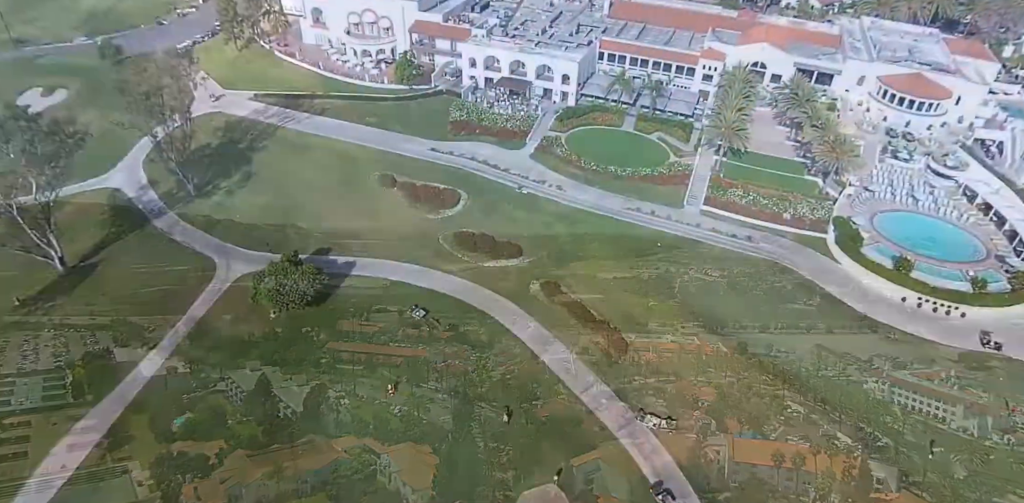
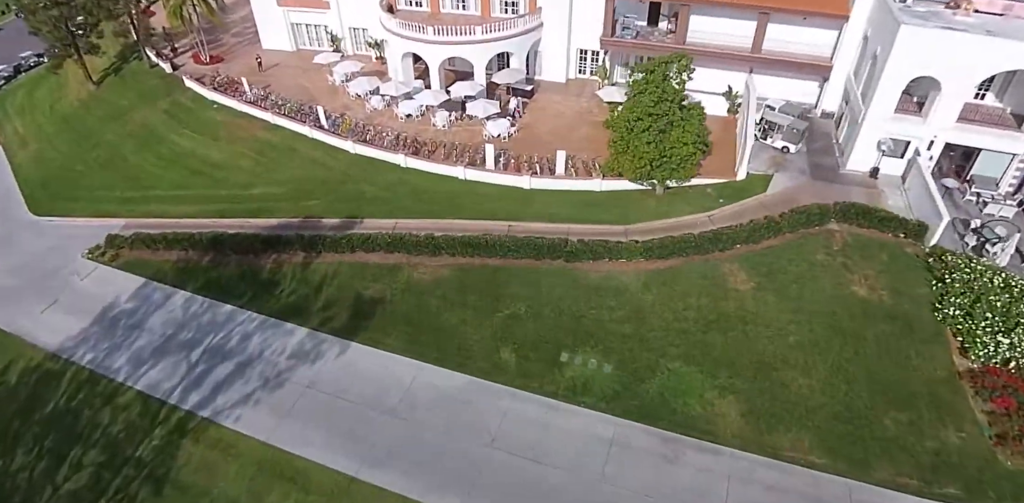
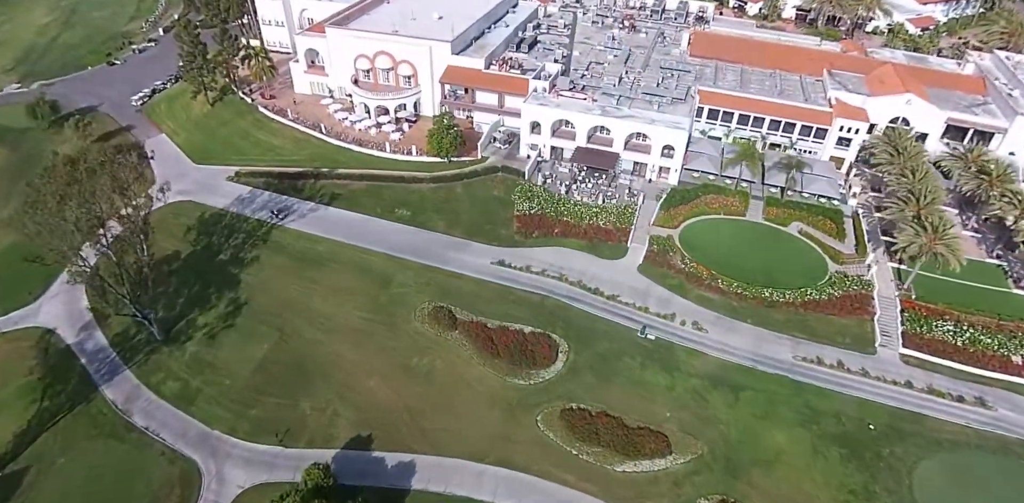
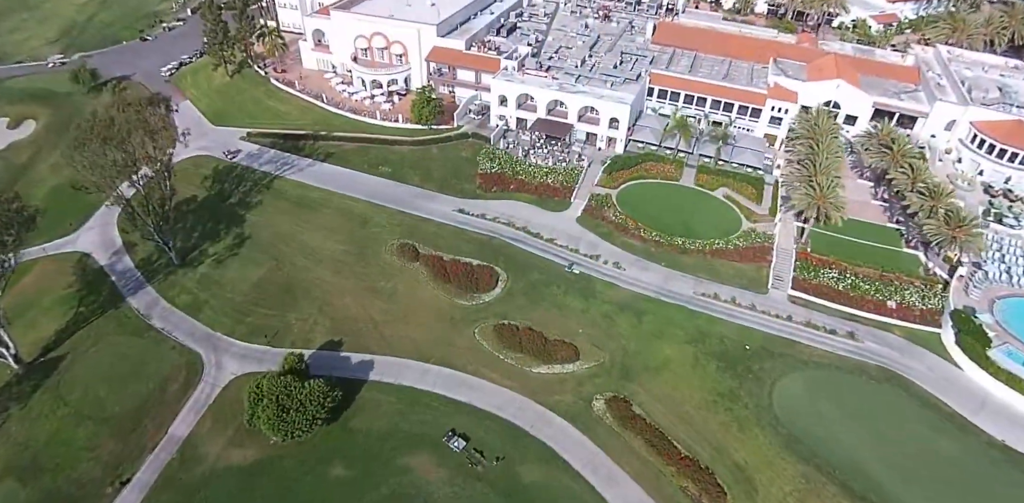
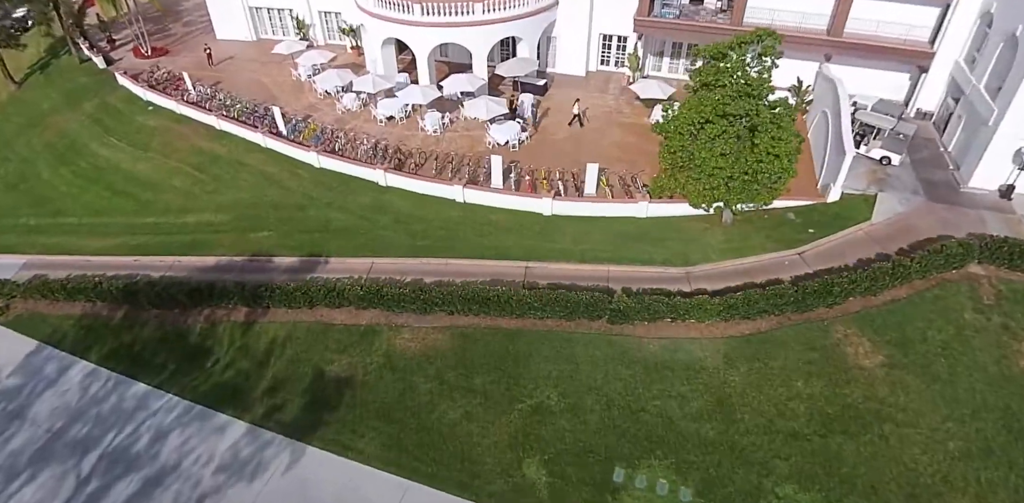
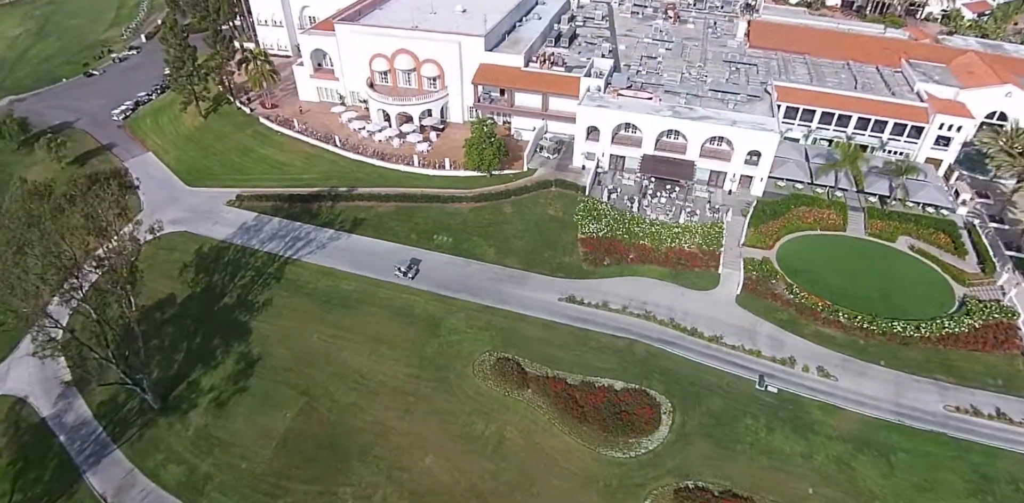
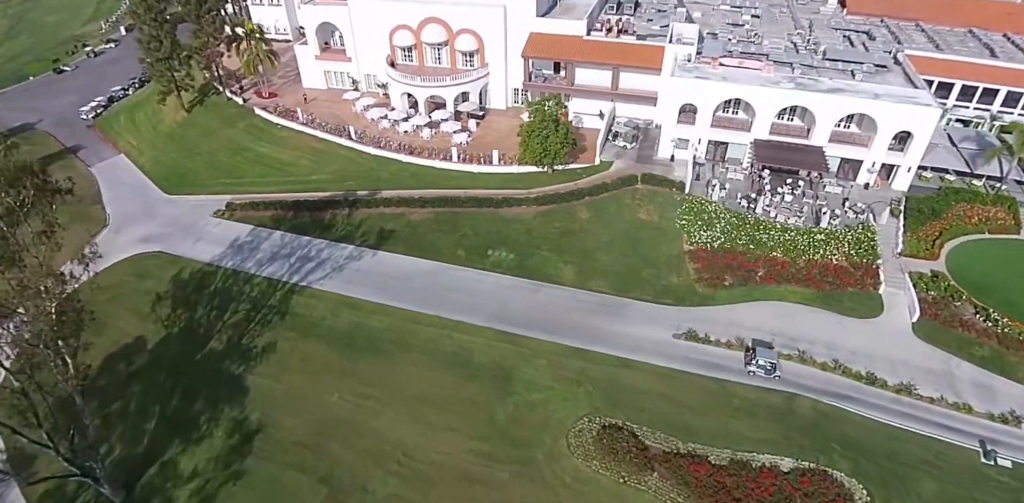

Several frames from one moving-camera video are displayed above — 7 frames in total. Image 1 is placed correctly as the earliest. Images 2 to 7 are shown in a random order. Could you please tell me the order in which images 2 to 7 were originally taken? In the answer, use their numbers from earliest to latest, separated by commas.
4, 3, 6, 7, 2, 5
